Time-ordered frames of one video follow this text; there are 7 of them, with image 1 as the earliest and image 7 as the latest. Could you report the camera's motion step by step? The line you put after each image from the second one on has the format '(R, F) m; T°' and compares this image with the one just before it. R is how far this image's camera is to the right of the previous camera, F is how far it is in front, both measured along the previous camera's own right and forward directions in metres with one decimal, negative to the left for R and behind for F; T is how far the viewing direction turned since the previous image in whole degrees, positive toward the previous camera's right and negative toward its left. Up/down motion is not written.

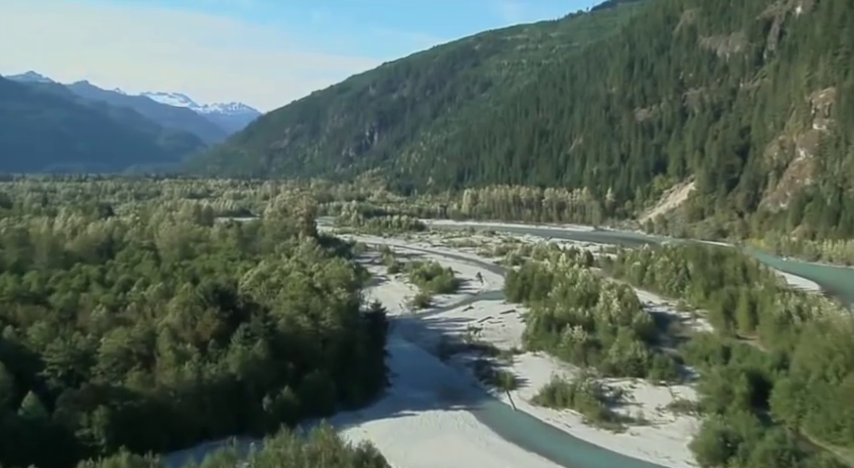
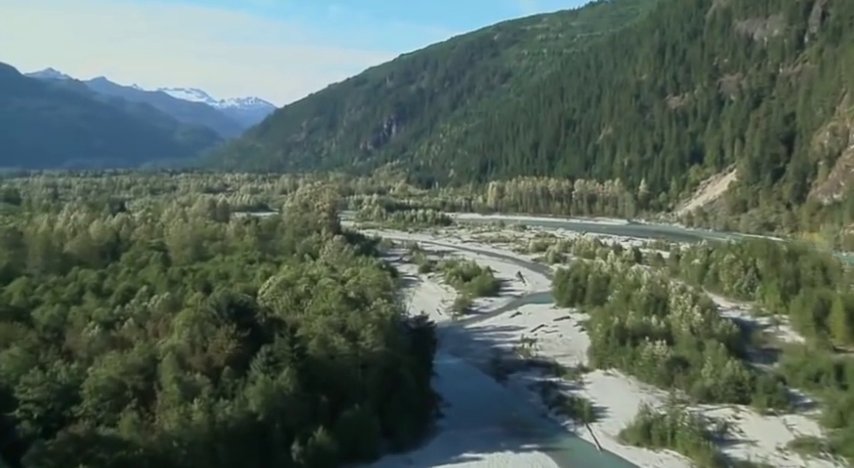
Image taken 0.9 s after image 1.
(-1.5, +6.0) m; -1°
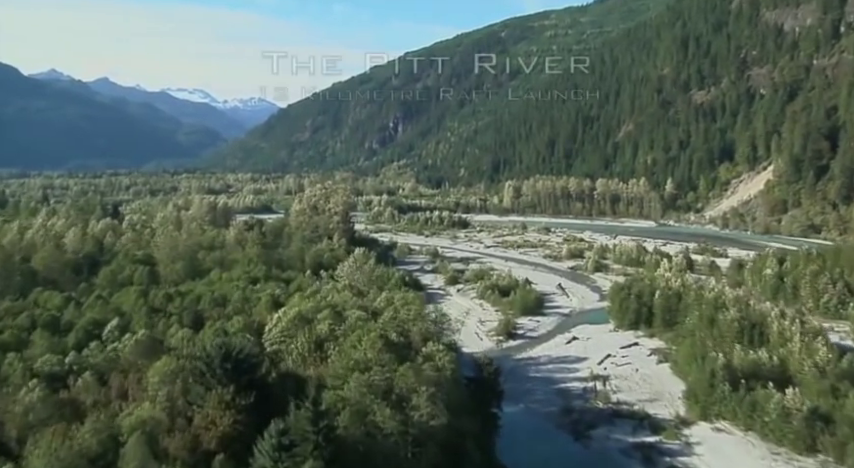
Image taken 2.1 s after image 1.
(-1.7, +7.9) m; 0°
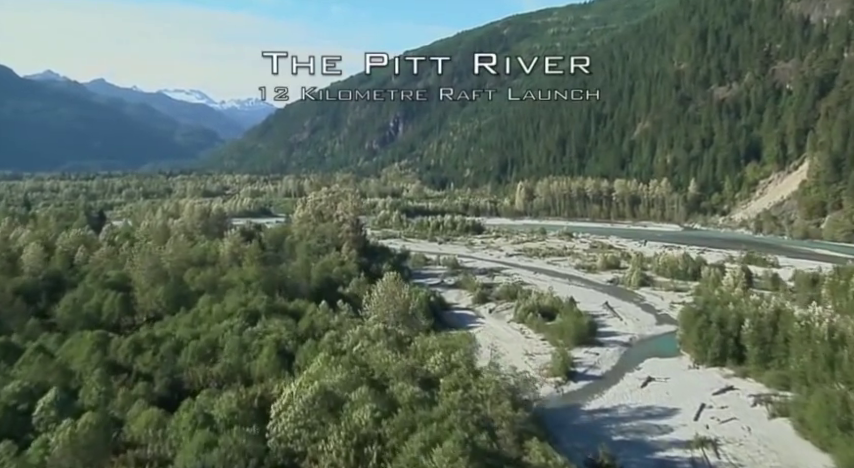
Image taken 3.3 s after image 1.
(-1.7, +7.8) m; 0°
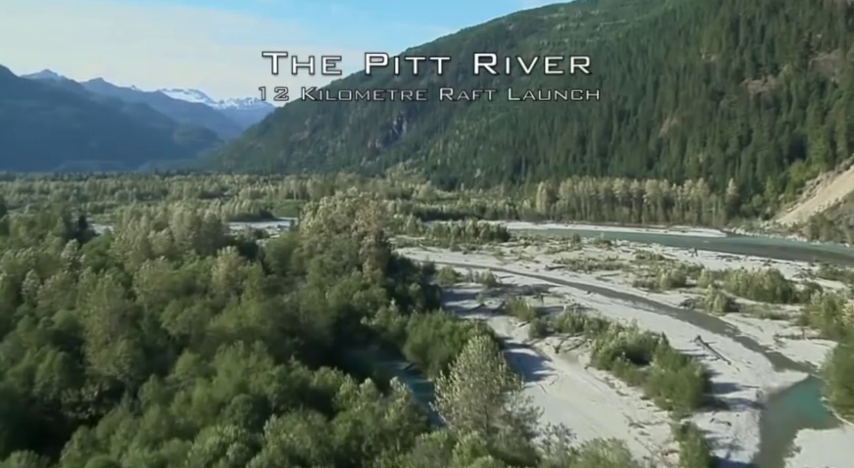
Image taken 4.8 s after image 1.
(-2.3, +10.1) m; 0°
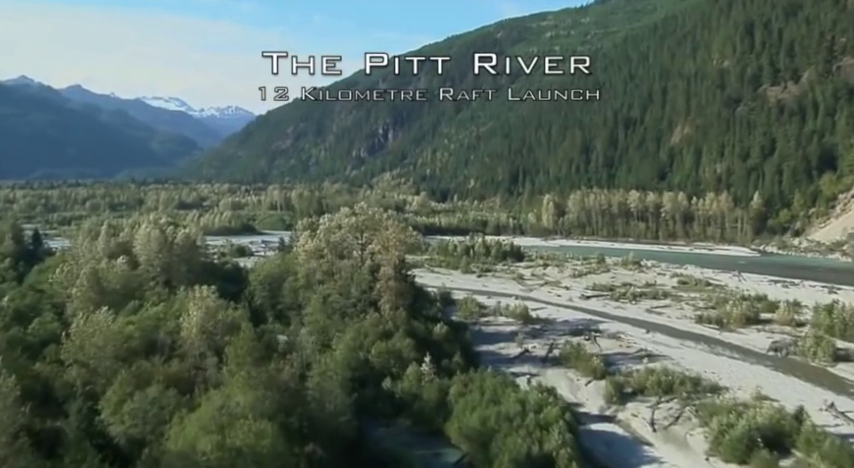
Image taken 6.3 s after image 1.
(-2.3, +10.0) m; +1°
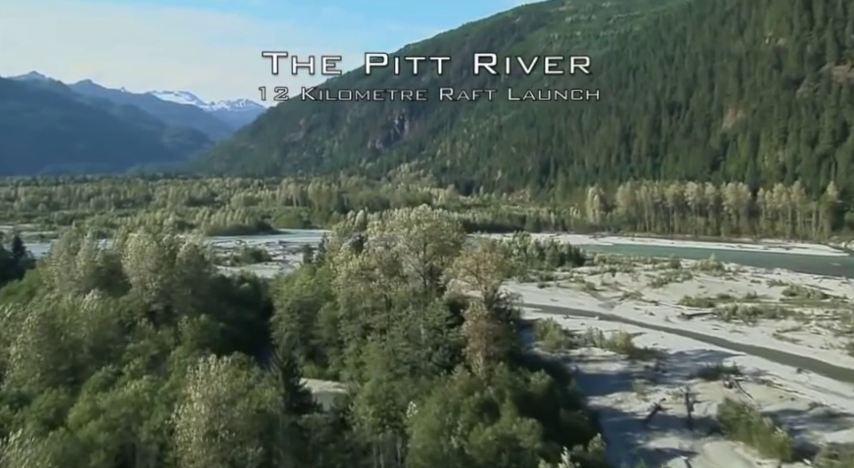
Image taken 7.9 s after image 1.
(-2.8, +10.7) m; -1°
